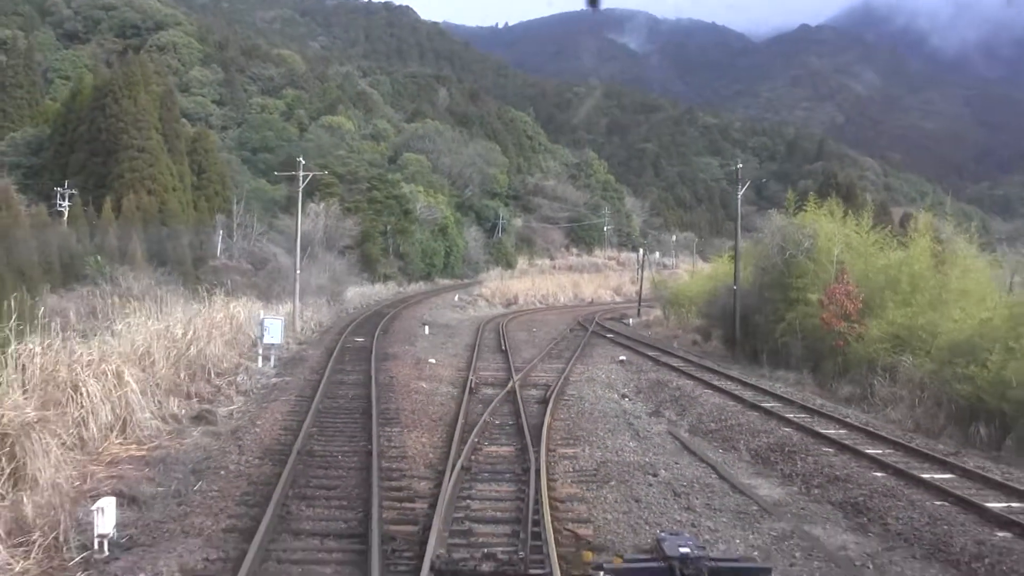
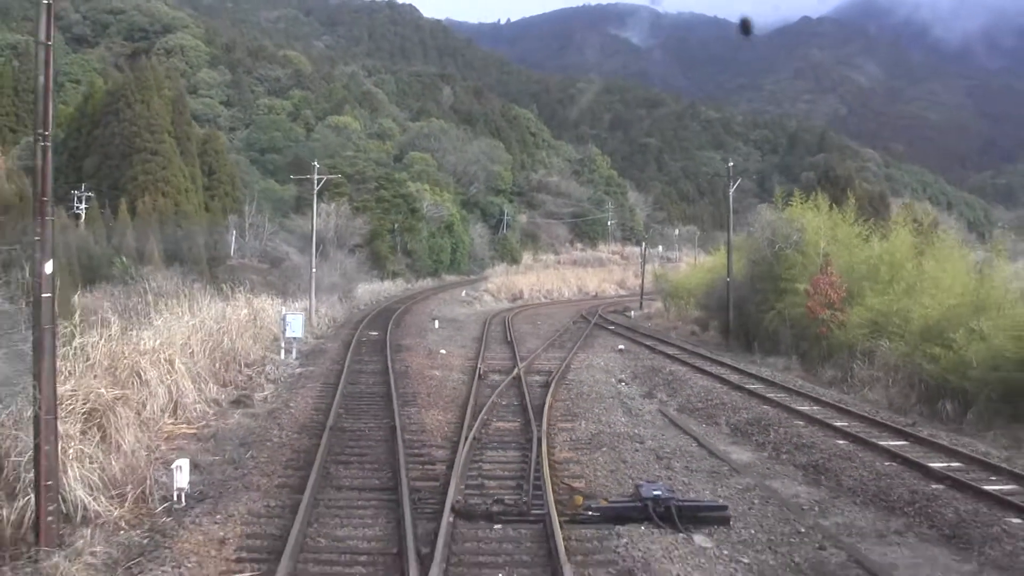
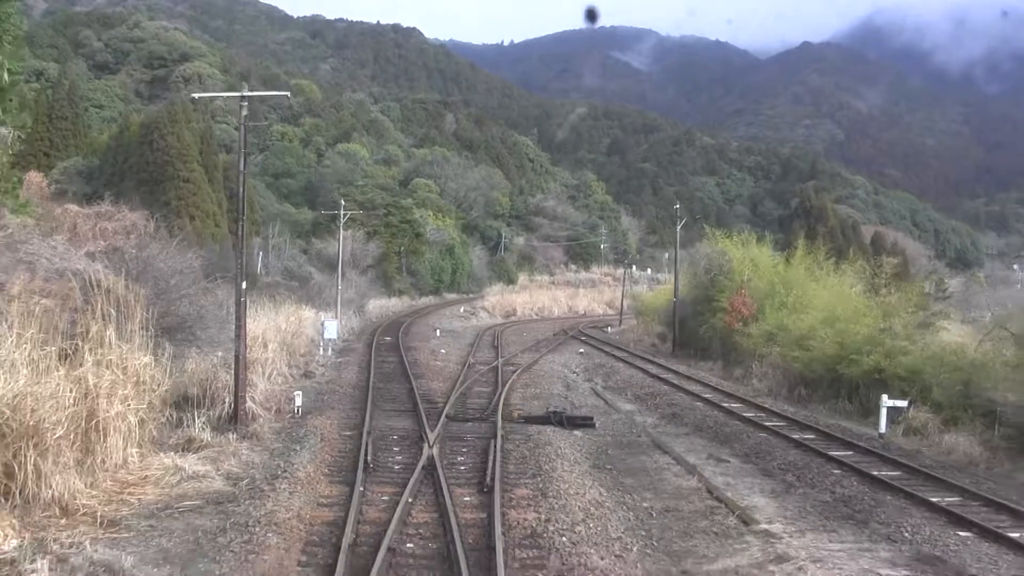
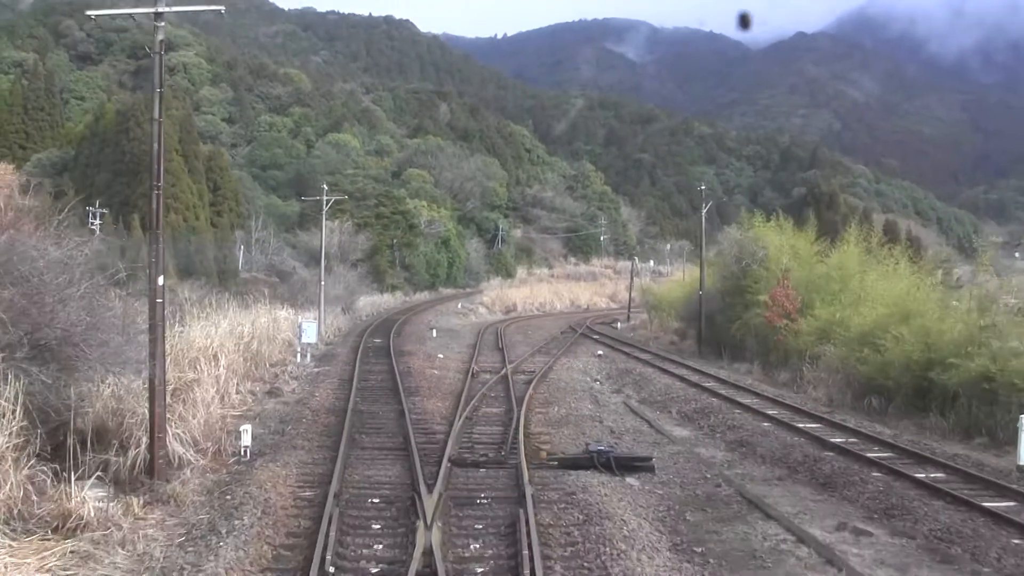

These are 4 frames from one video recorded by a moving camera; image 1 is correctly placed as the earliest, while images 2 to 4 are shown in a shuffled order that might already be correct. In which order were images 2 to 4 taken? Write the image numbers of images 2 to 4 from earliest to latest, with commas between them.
2, 4, 3
